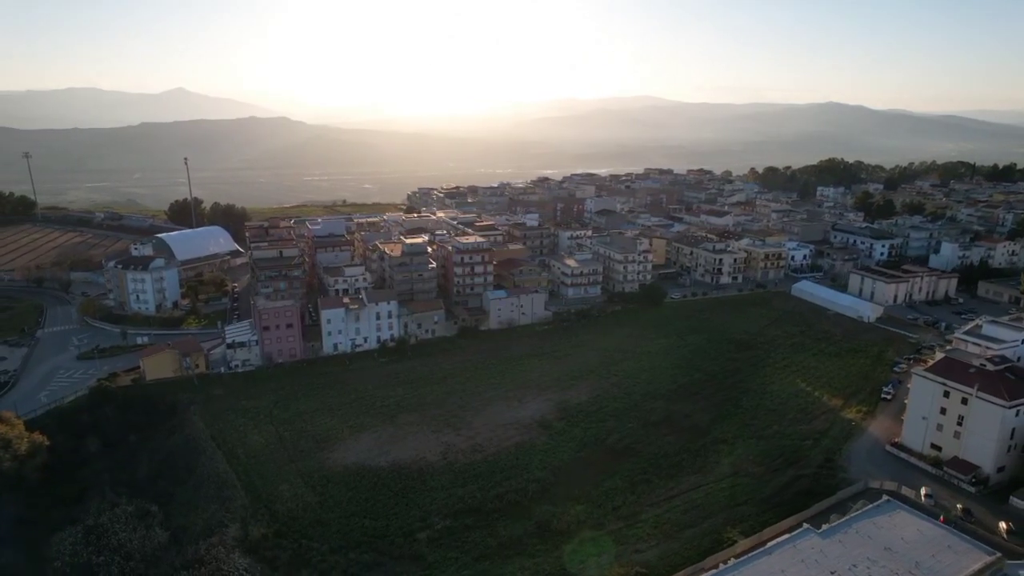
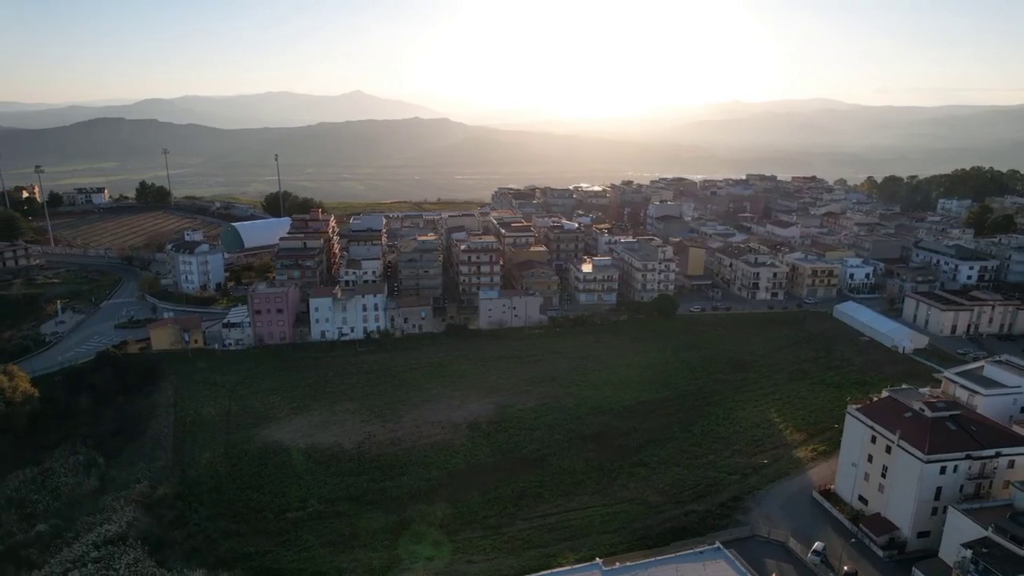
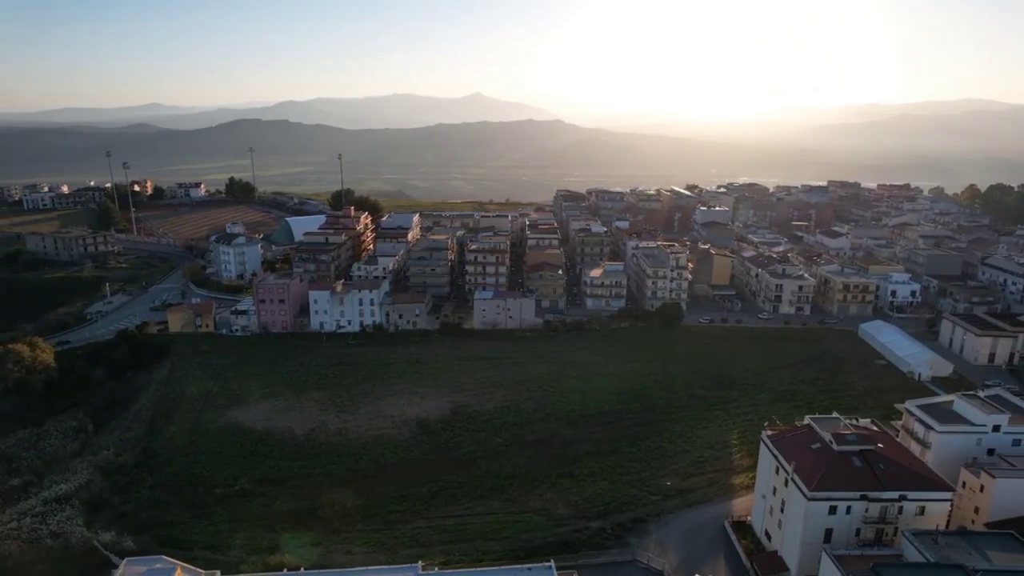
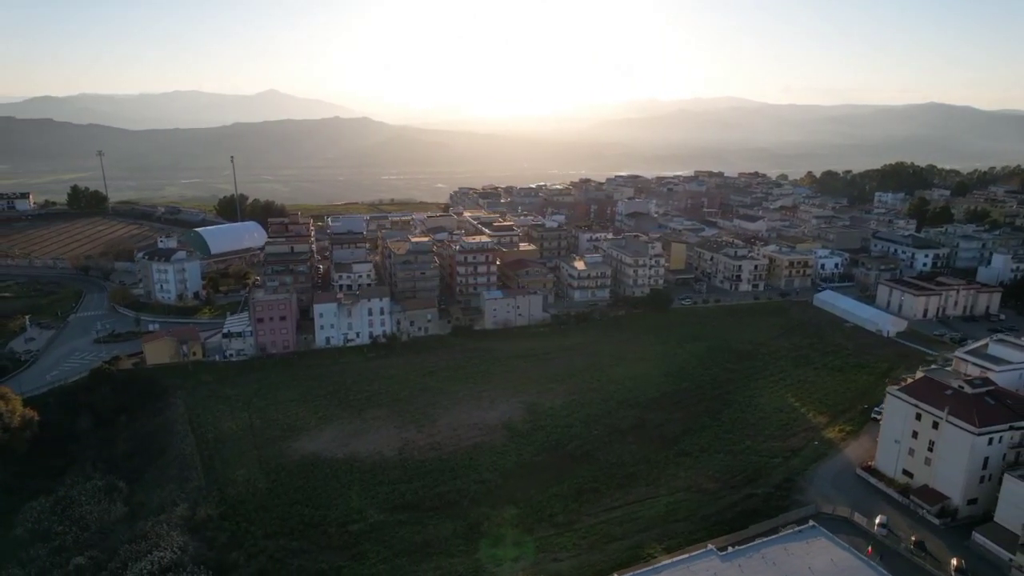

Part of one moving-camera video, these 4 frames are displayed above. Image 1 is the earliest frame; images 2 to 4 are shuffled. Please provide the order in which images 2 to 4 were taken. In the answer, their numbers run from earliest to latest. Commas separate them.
4, 2, 3
